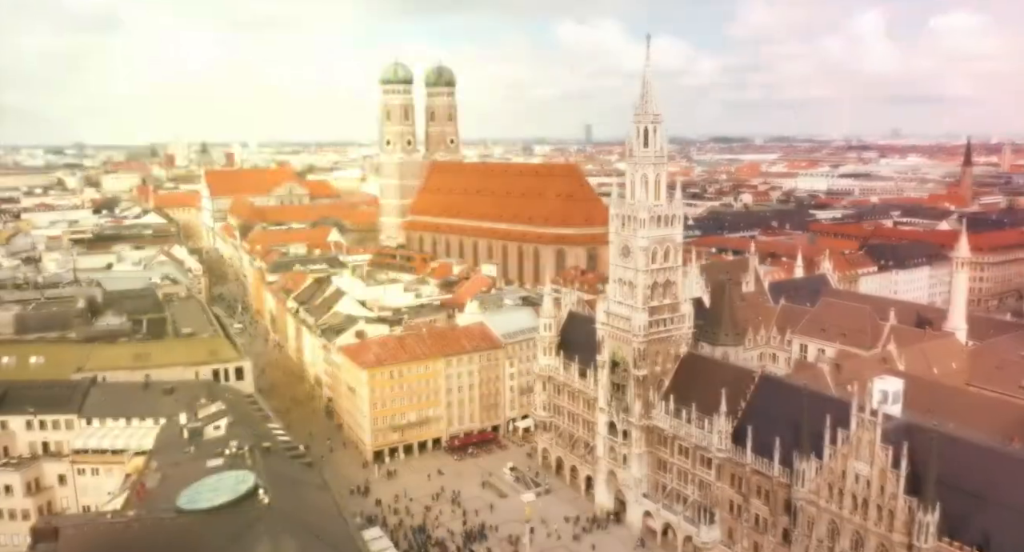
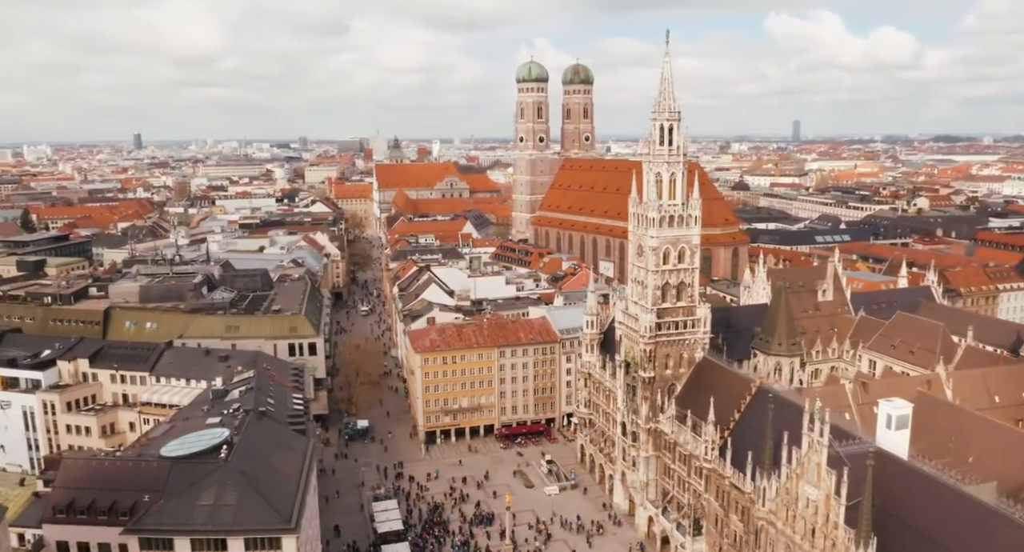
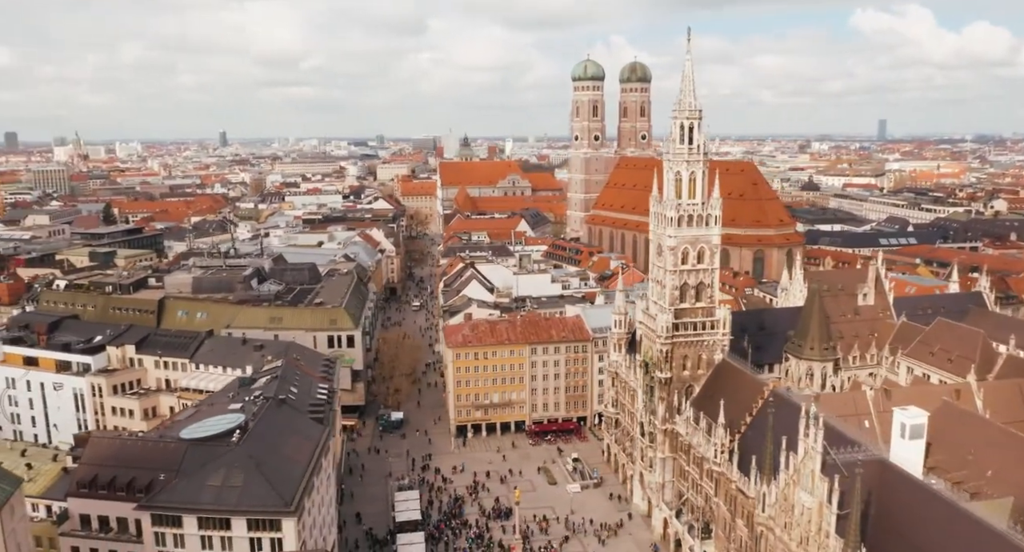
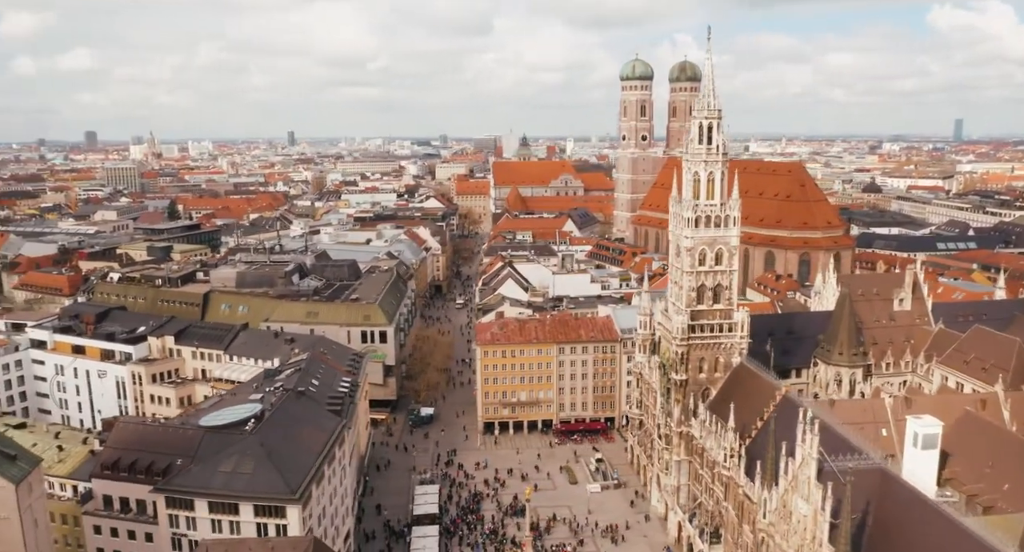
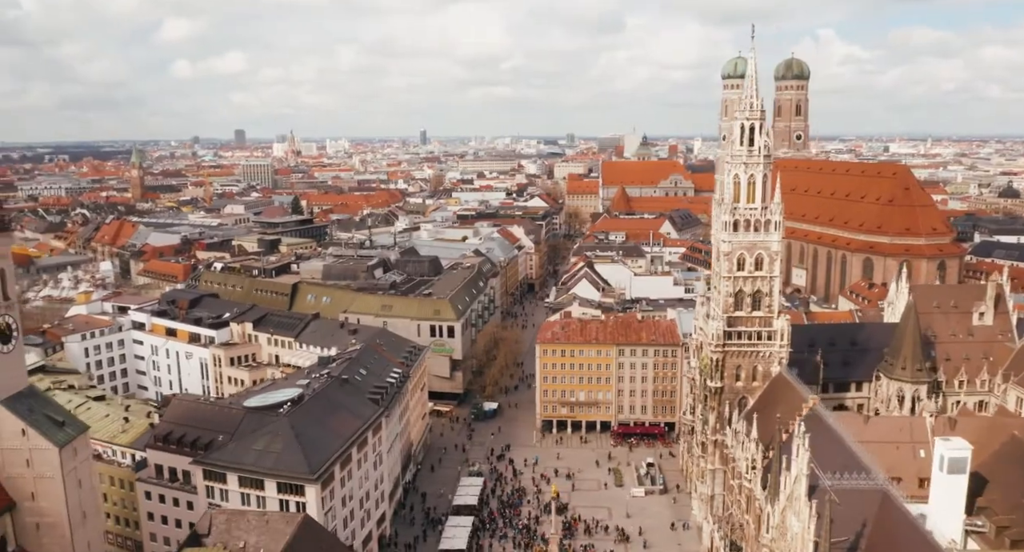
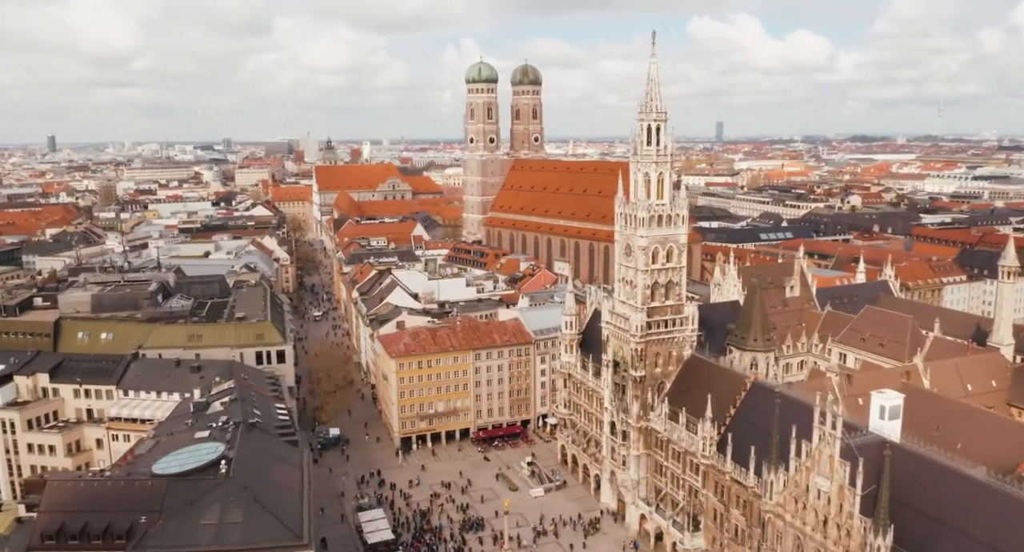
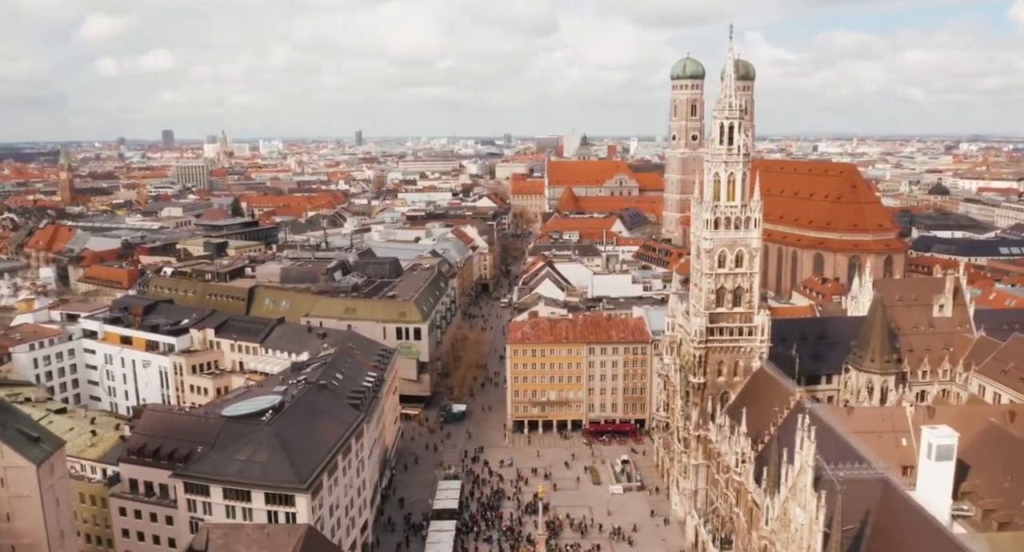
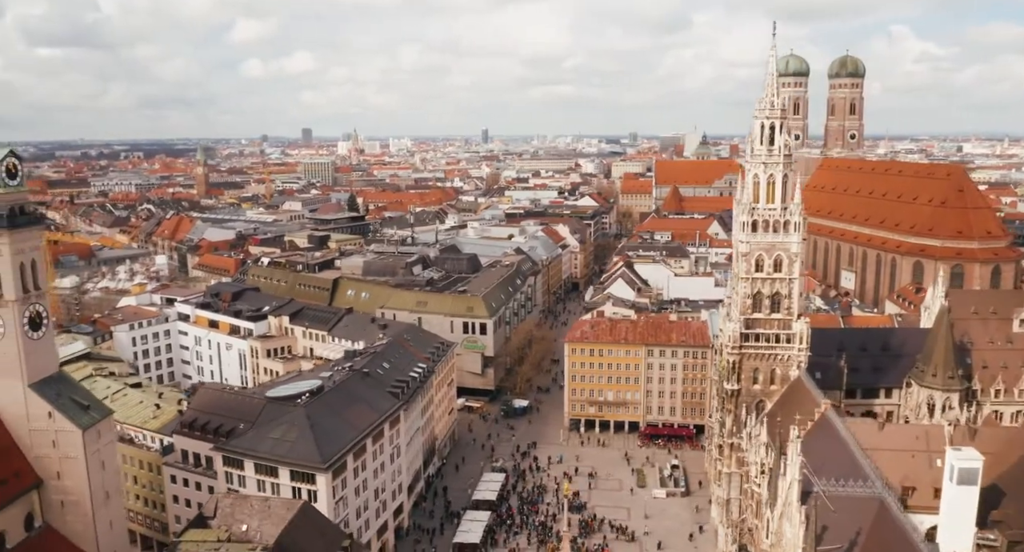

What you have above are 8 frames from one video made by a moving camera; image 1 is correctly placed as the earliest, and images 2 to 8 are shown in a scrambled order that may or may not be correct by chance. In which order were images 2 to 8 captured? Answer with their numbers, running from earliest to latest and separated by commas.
6, 2, 3, 4, 7, 5, 8
